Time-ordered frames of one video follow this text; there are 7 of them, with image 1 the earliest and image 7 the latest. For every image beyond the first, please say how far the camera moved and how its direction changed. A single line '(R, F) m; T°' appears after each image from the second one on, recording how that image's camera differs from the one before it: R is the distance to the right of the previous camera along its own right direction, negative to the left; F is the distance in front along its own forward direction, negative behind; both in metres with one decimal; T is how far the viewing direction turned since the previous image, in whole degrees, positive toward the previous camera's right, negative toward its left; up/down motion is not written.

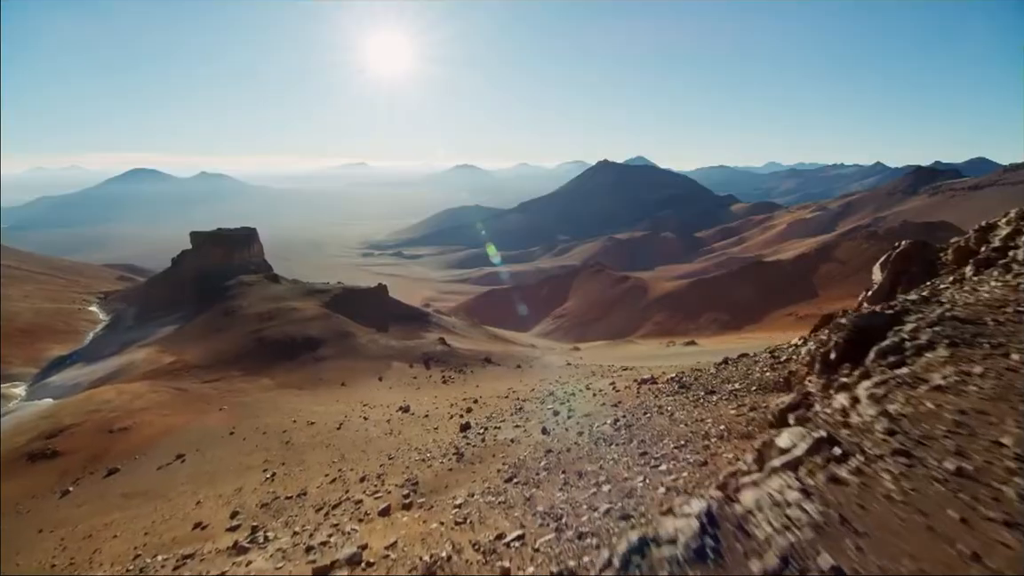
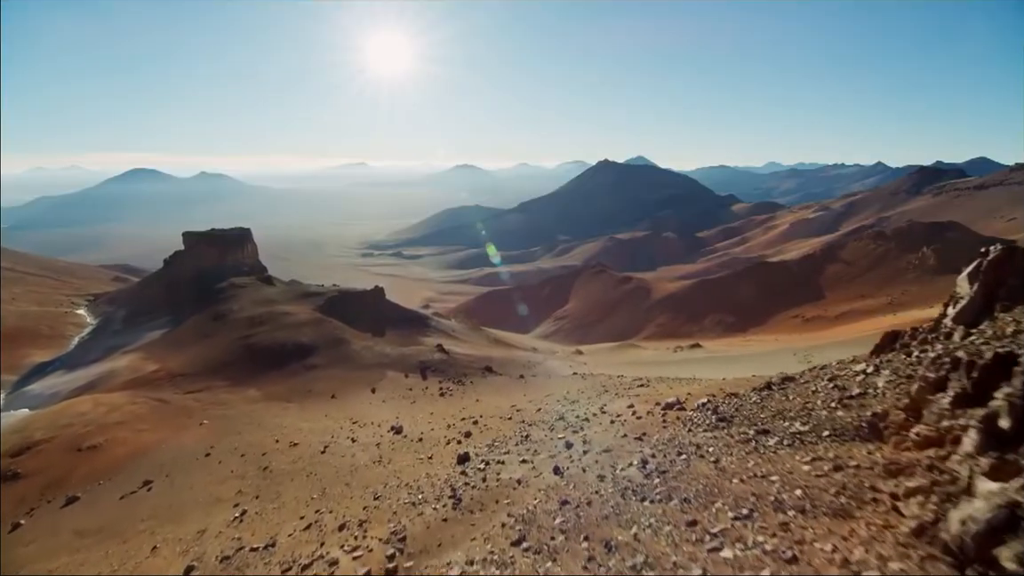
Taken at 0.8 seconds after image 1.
(-0.1, +1.2) m; 0°
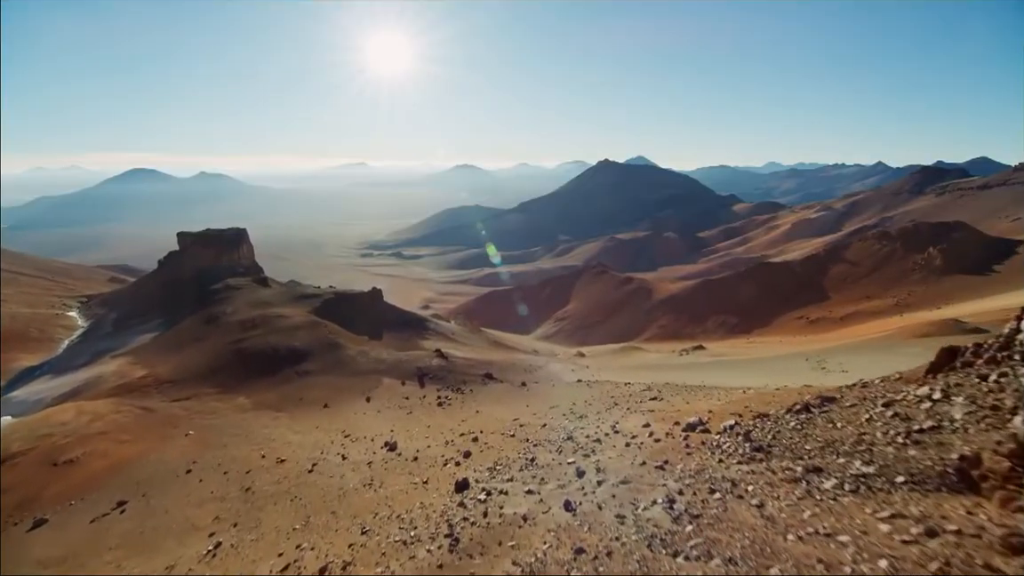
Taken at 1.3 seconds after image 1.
(-0.1, +0.8) m; 0°
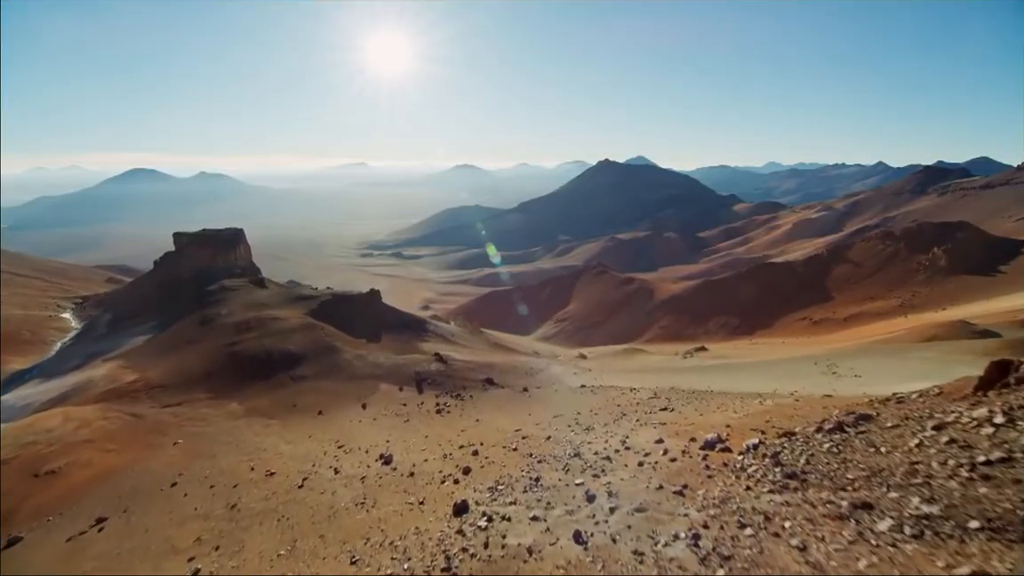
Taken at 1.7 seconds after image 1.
(0.0, +0.6) m; 0°
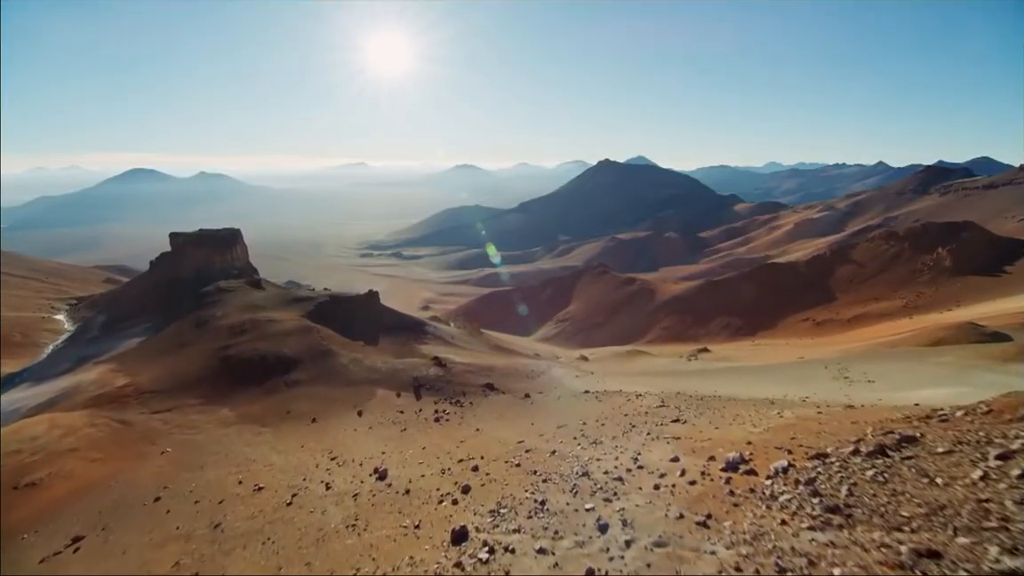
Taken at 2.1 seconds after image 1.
(0.0, +0.6) m; 0°
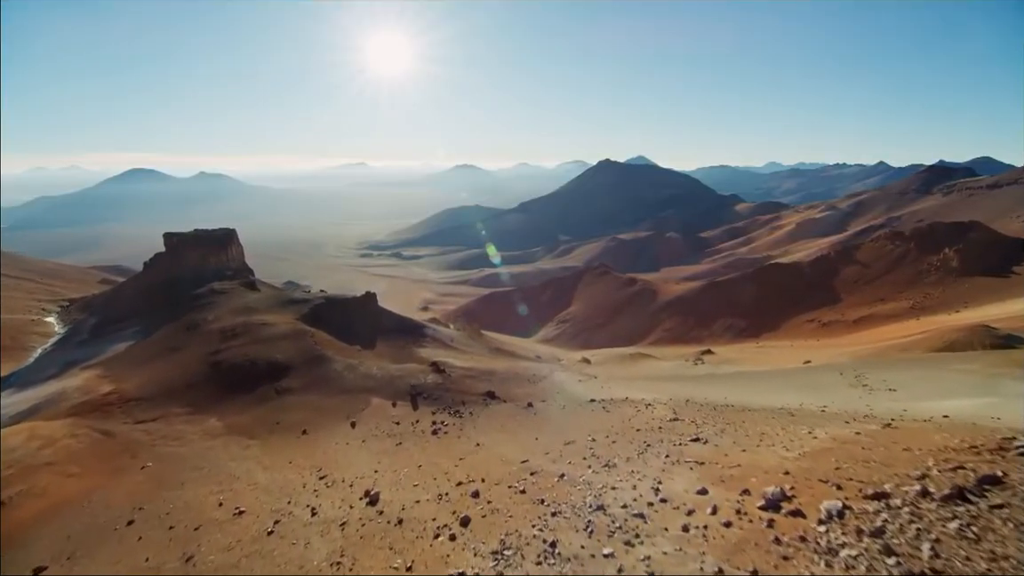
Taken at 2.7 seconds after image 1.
(-0.1, +0.8) m; 0°
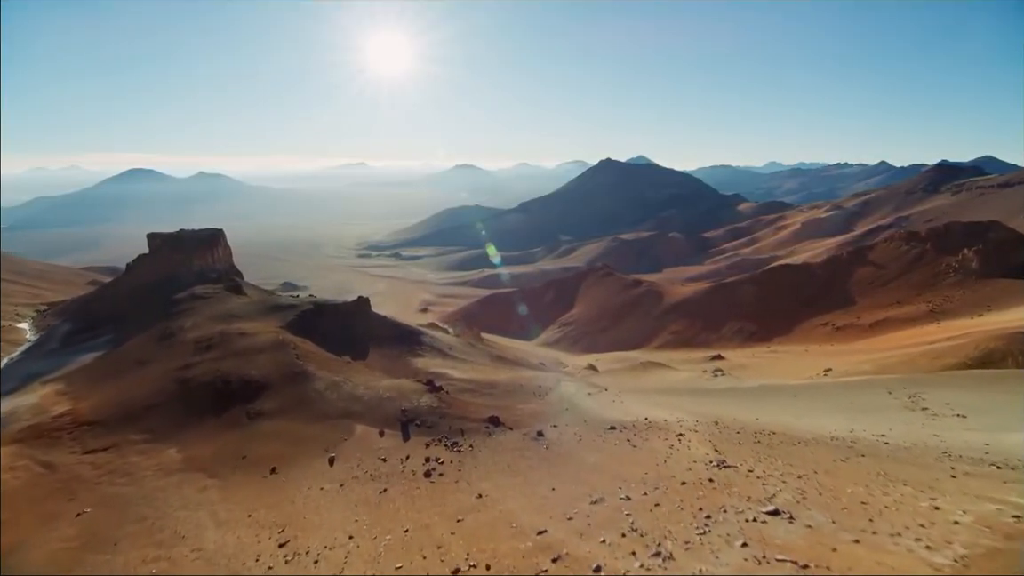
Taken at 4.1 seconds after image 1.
(-0.2, +2.2) m; 0°
